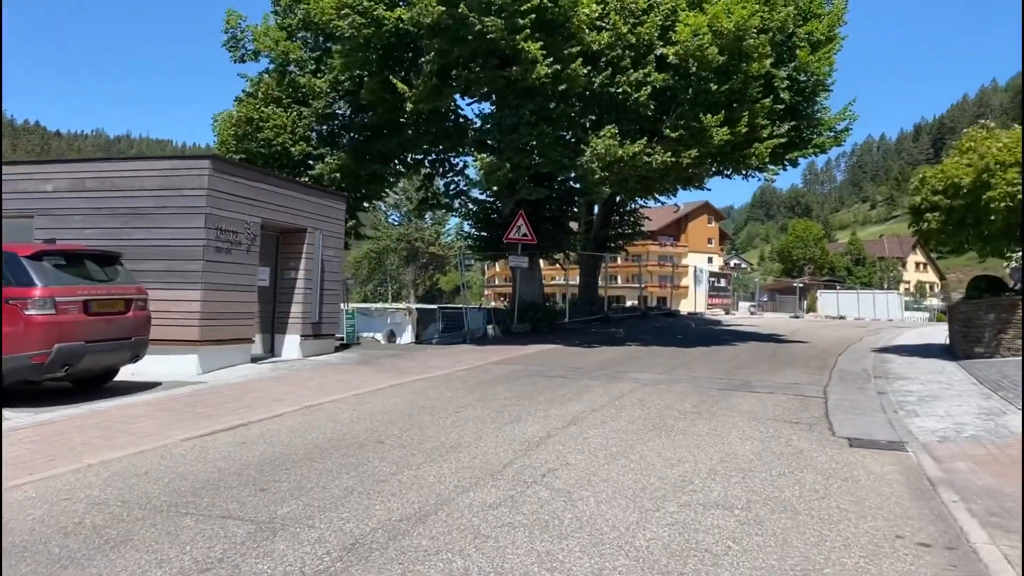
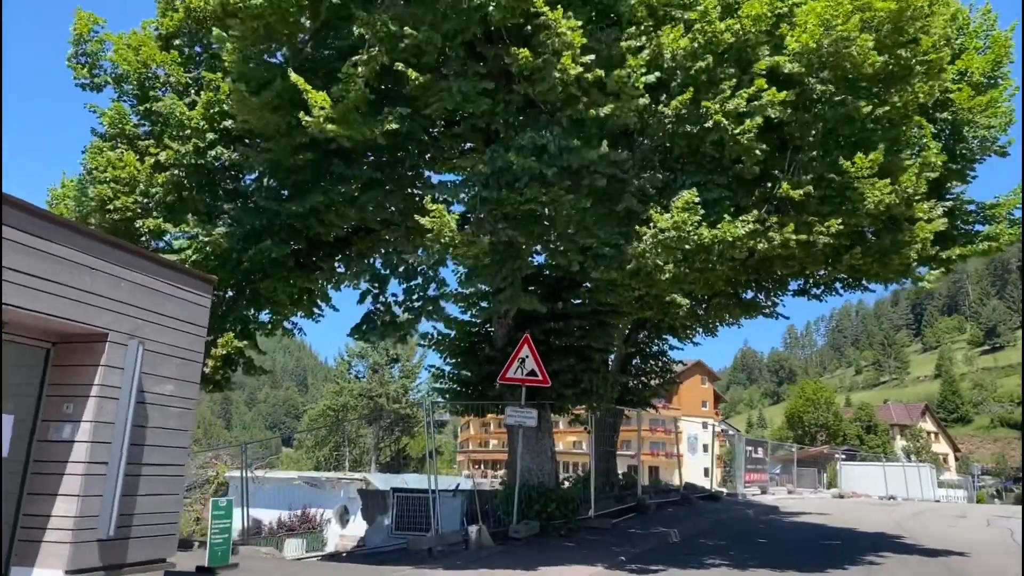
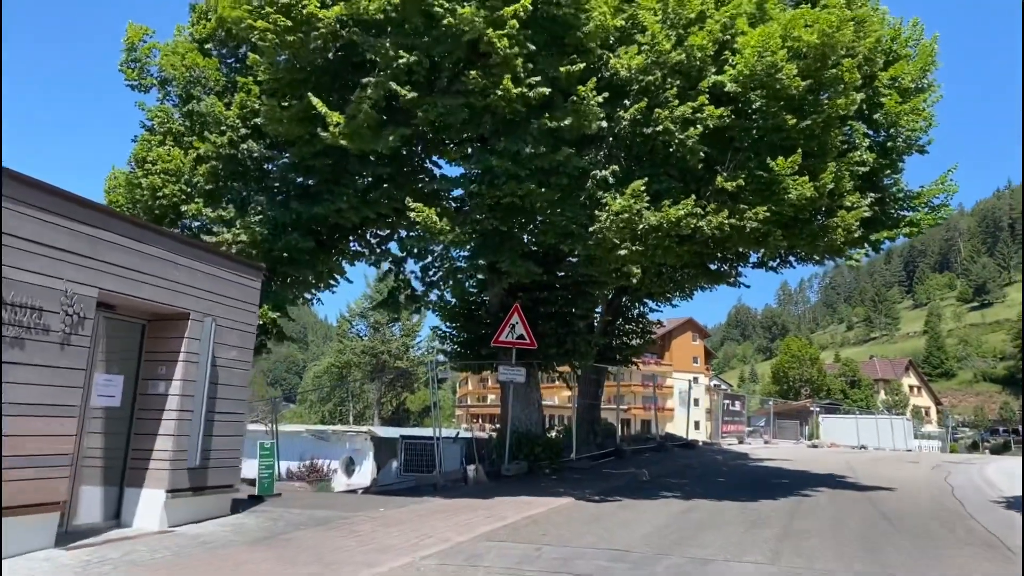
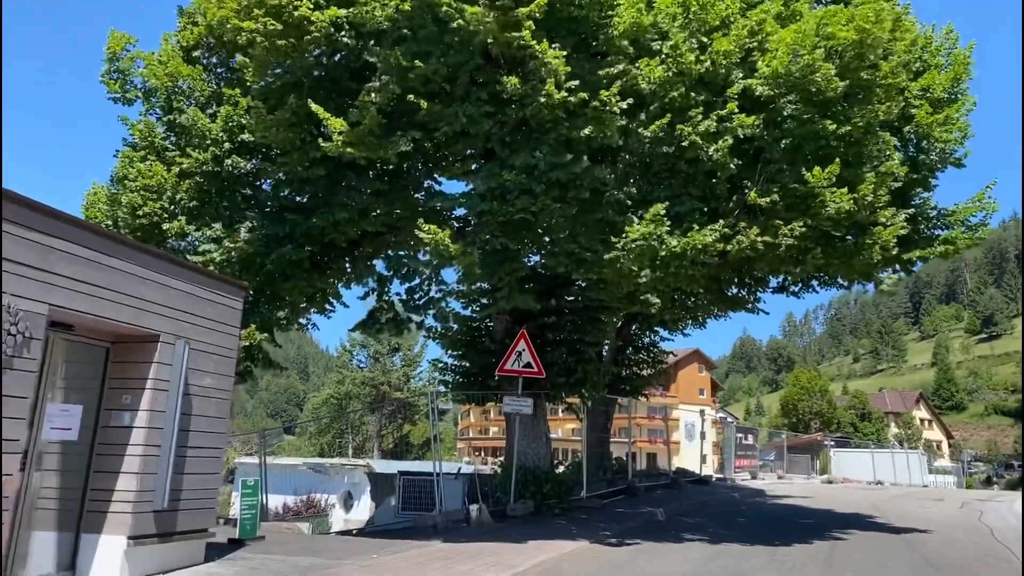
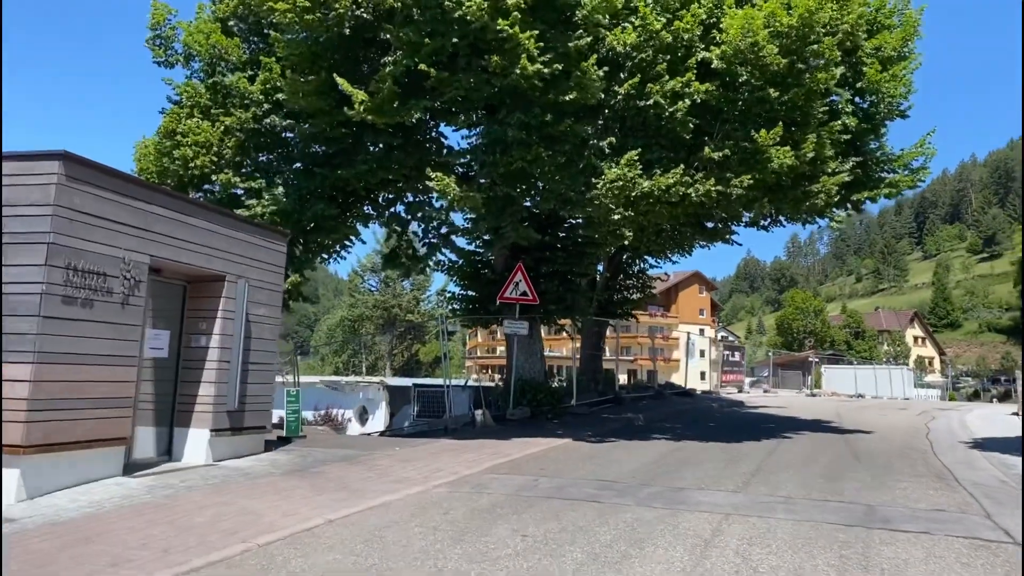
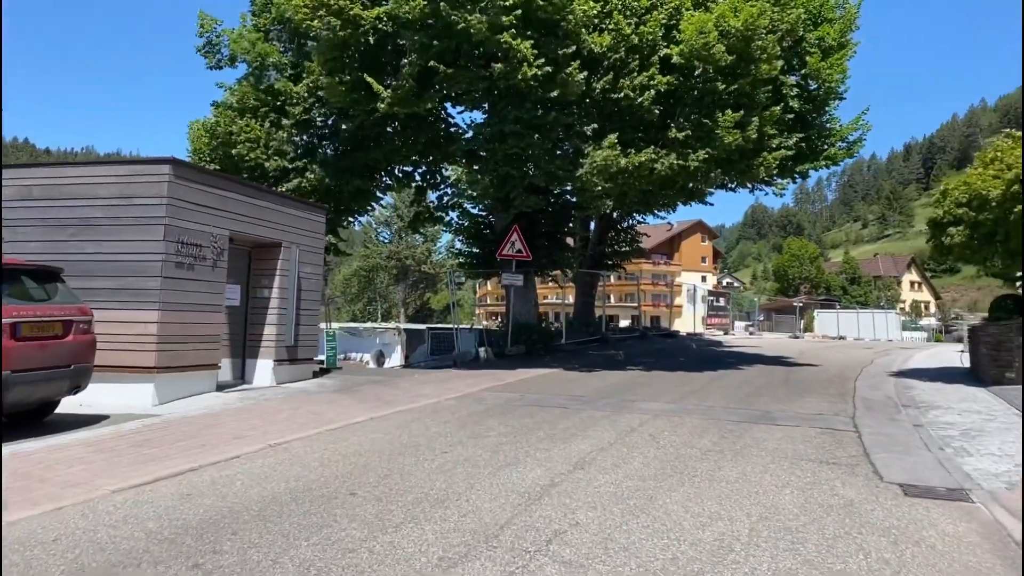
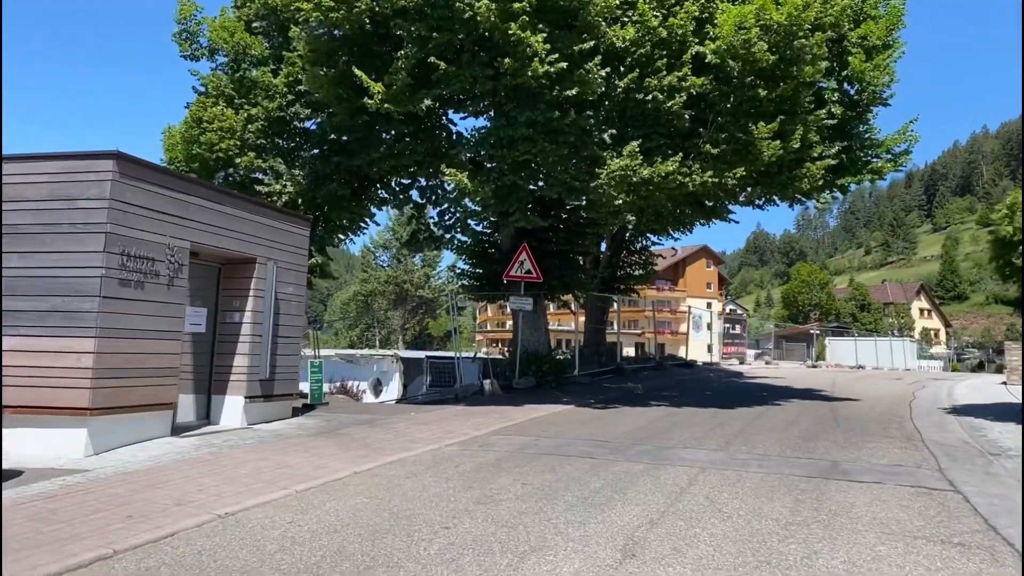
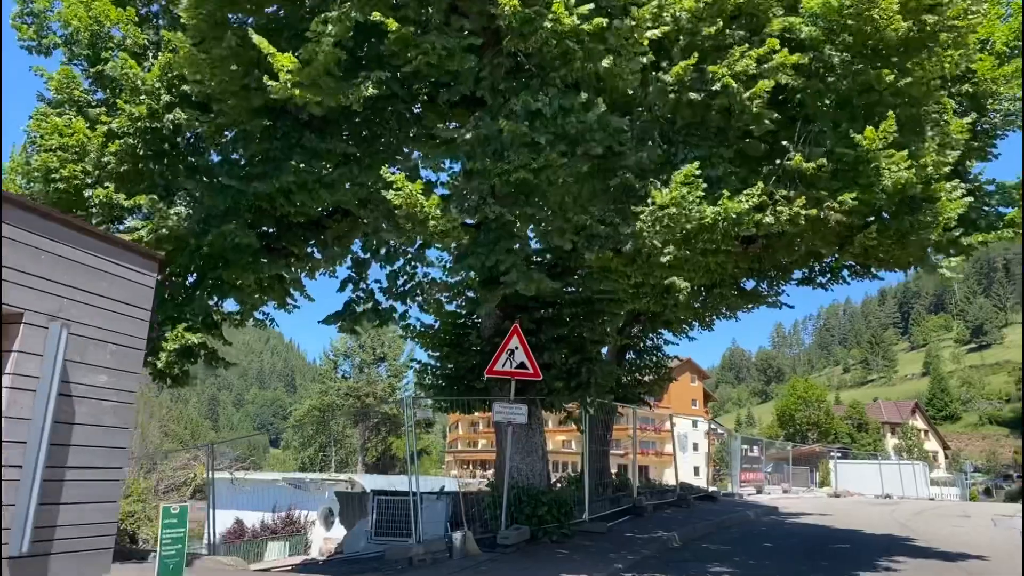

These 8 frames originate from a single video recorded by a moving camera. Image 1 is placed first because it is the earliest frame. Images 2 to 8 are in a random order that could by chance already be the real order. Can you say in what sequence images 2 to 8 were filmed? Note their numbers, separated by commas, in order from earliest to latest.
6, 7, 5, 3, 4, 2, 8
